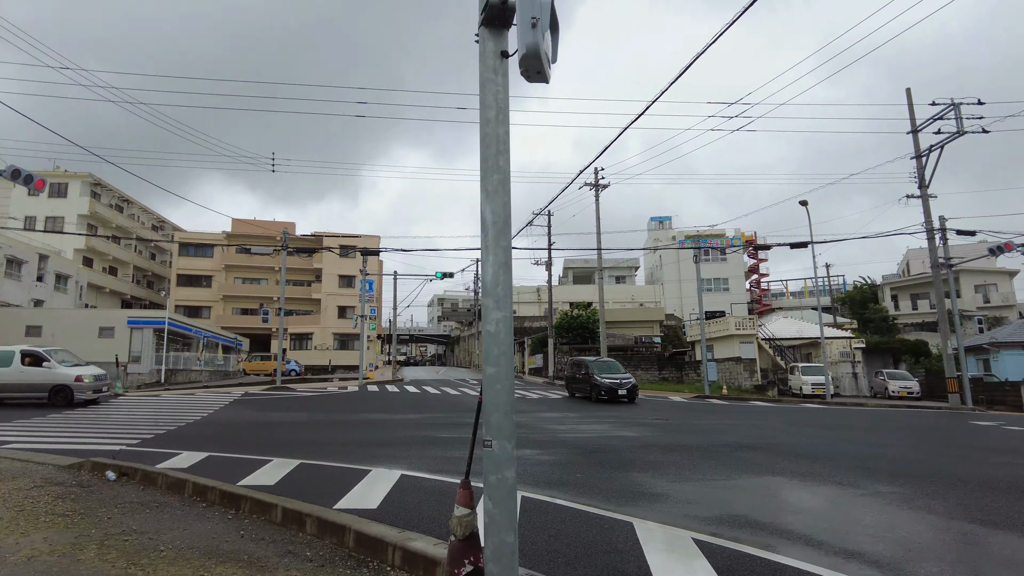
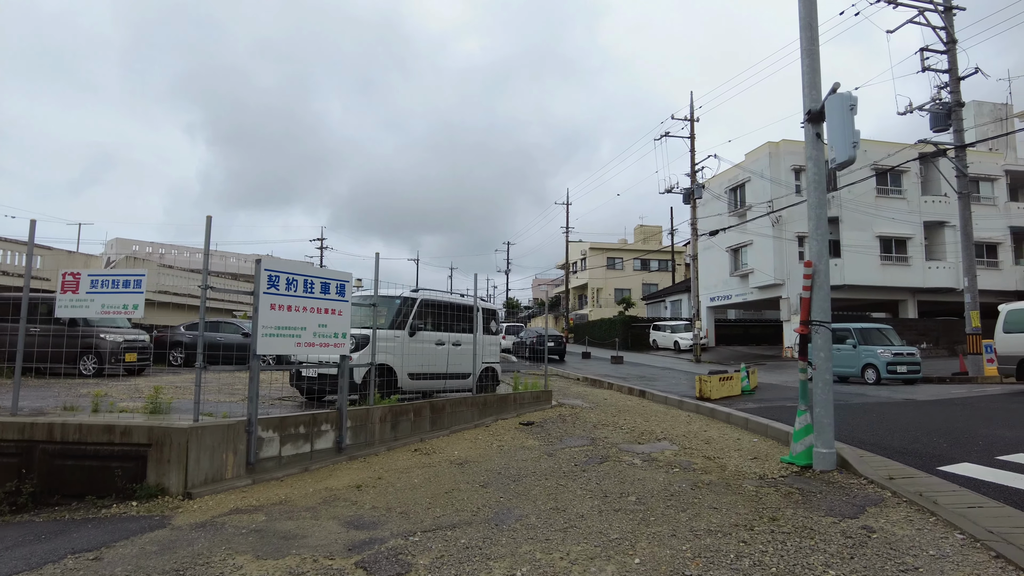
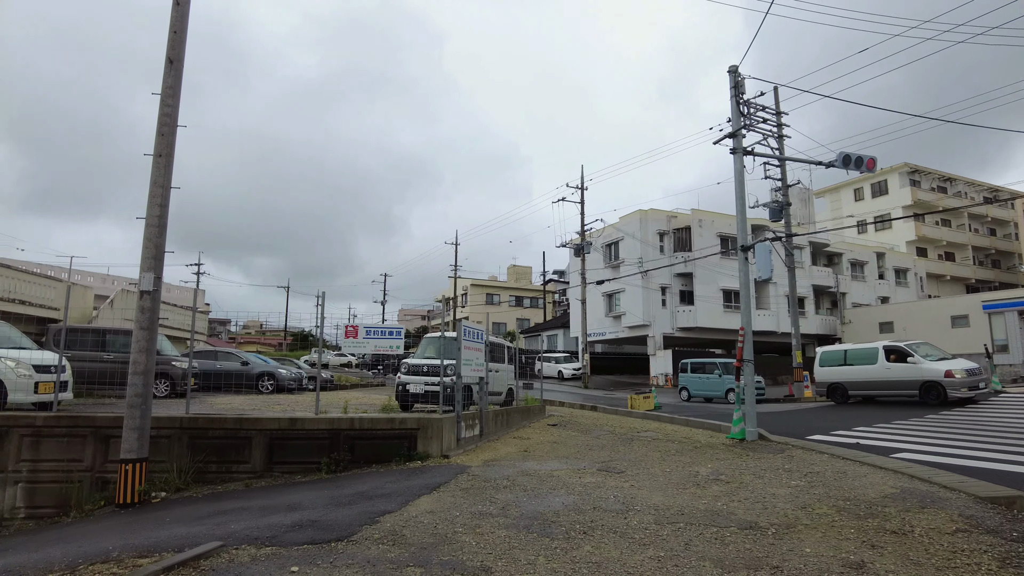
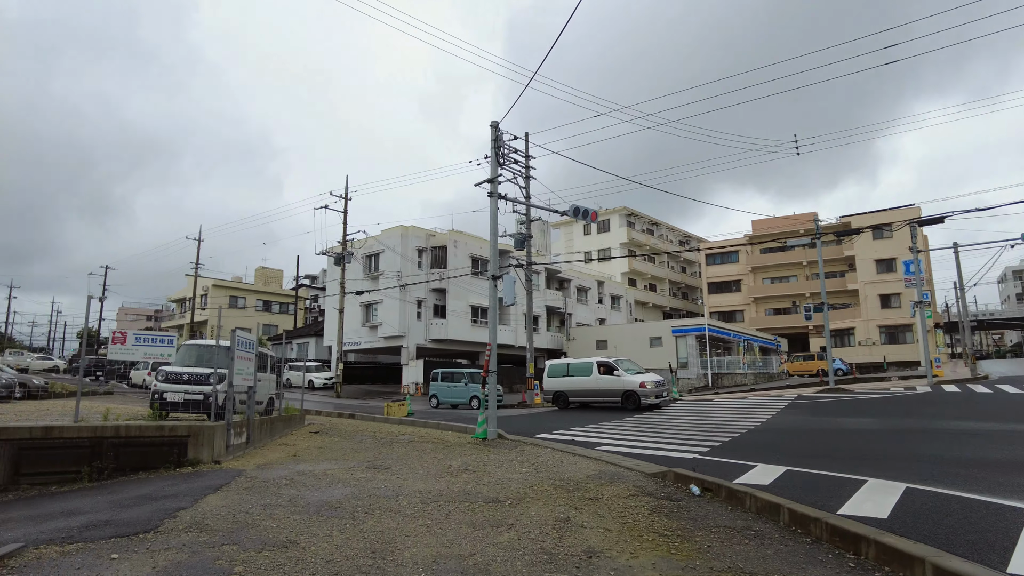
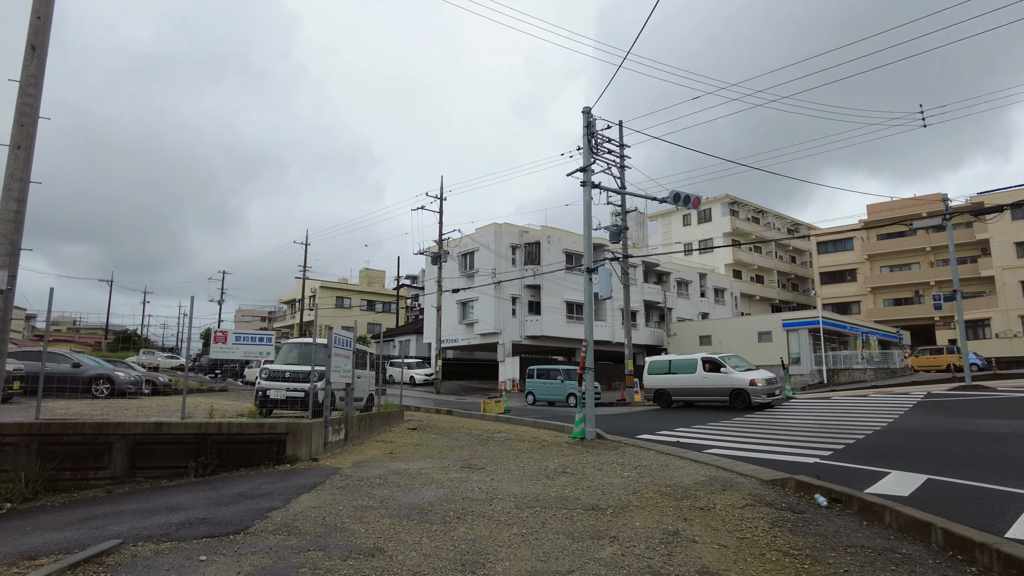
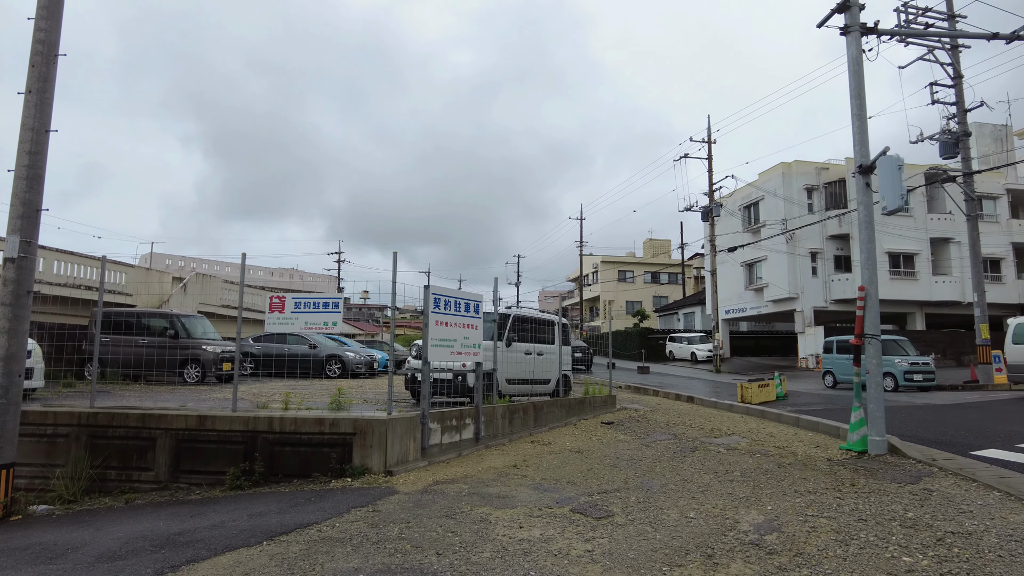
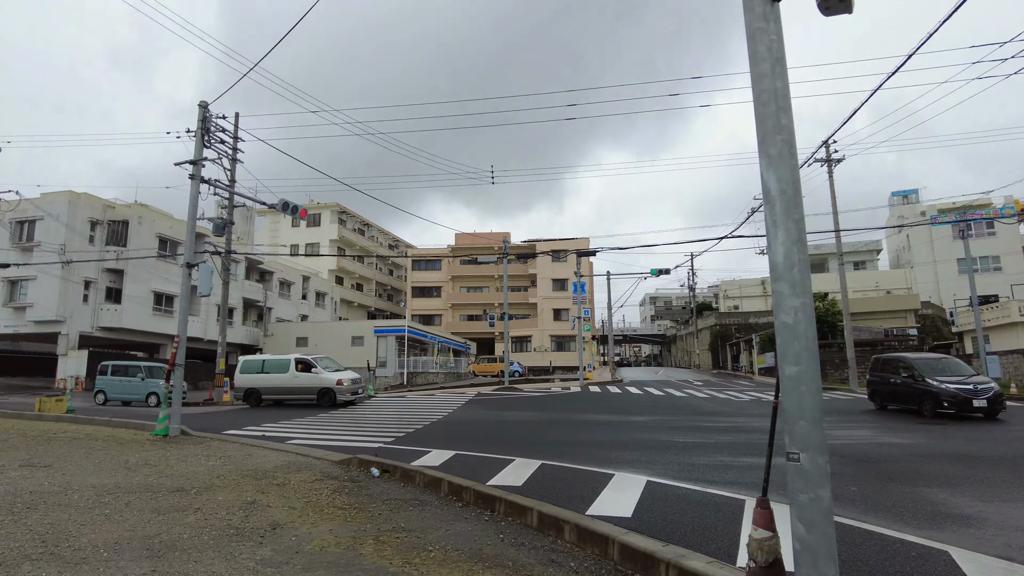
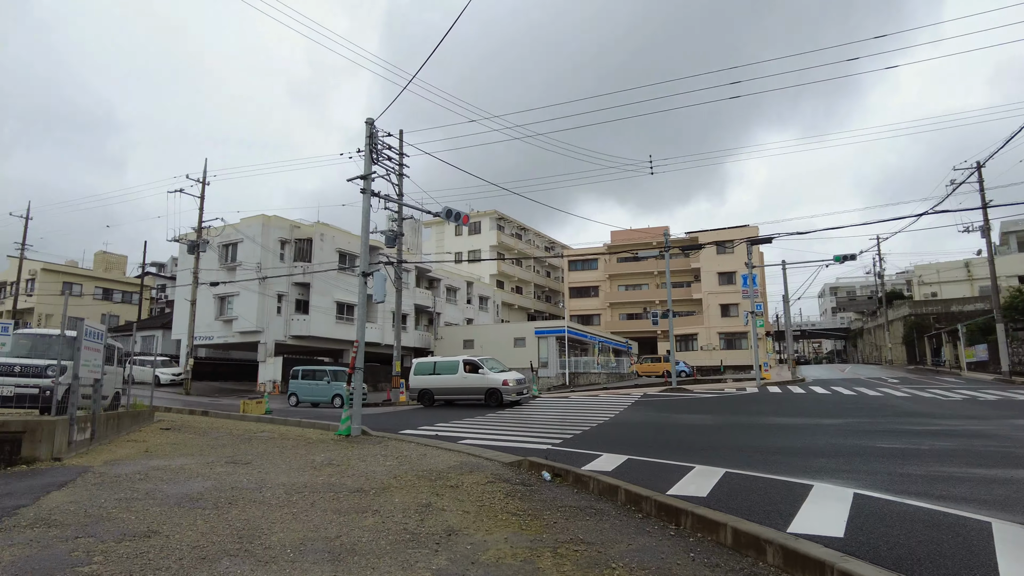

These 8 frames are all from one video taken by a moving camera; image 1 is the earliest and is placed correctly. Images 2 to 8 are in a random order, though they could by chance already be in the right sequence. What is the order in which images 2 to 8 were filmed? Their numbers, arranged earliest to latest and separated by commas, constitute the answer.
7, 8, 4, 5, 3, 6, 2
